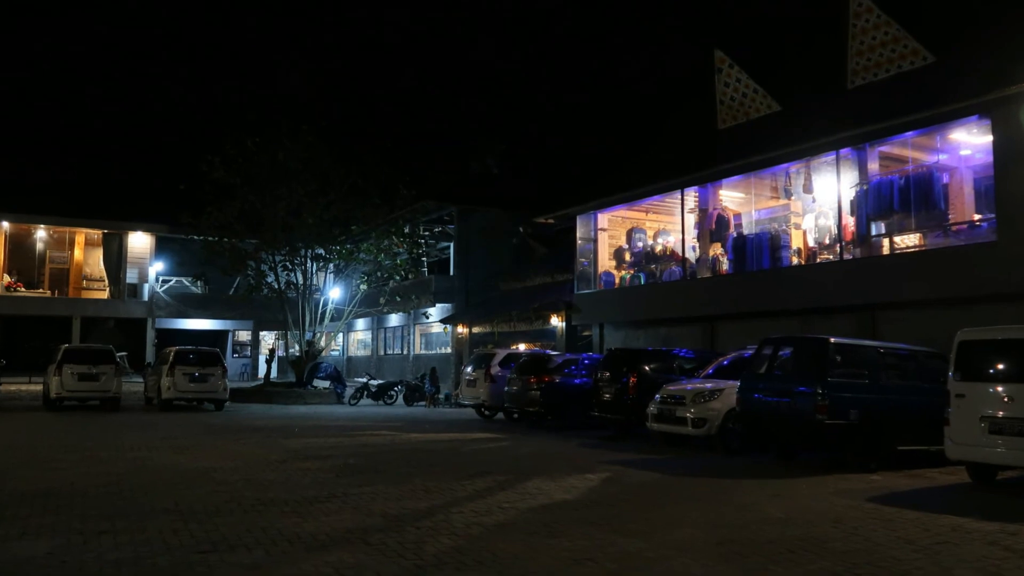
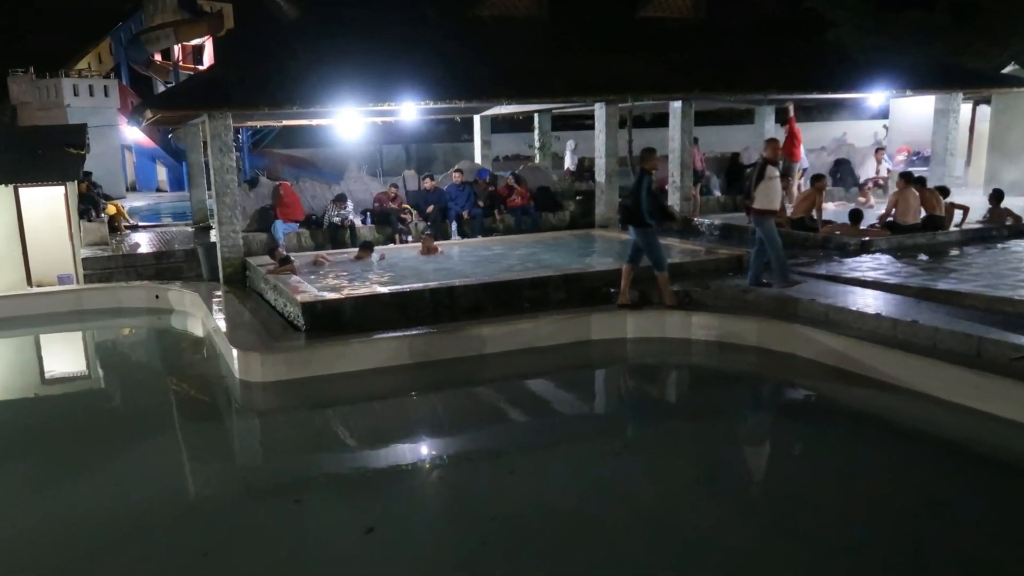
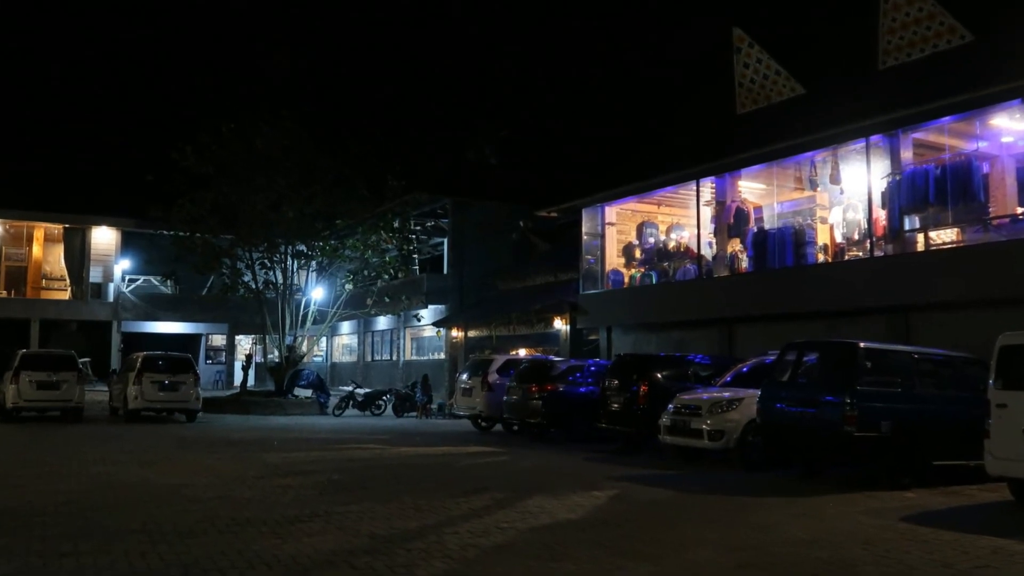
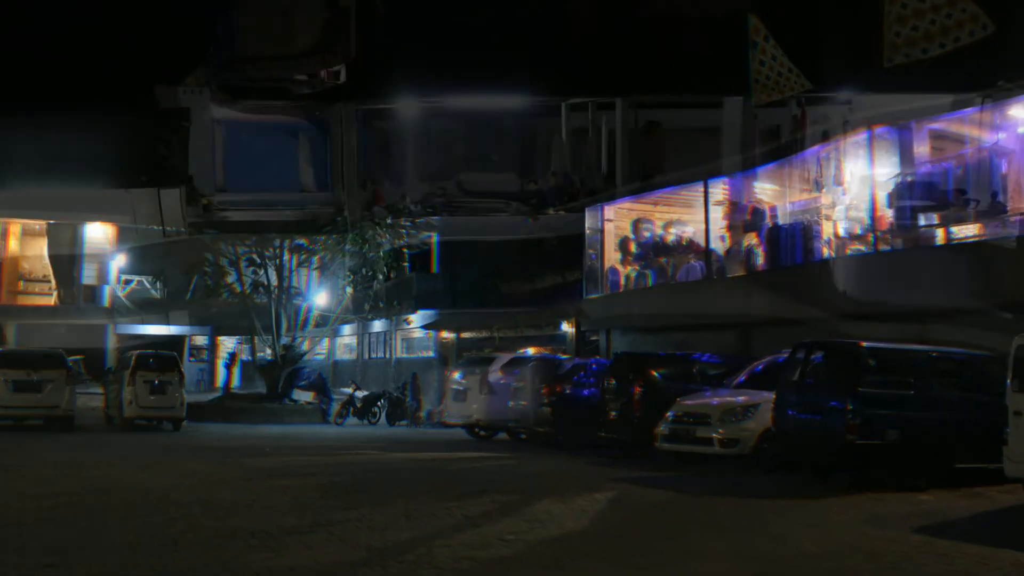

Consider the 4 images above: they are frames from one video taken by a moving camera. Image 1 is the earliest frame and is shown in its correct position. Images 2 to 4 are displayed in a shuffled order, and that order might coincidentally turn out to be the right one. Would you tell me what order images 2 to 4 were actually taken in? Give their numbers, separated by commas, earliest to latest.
3, 4, 2
